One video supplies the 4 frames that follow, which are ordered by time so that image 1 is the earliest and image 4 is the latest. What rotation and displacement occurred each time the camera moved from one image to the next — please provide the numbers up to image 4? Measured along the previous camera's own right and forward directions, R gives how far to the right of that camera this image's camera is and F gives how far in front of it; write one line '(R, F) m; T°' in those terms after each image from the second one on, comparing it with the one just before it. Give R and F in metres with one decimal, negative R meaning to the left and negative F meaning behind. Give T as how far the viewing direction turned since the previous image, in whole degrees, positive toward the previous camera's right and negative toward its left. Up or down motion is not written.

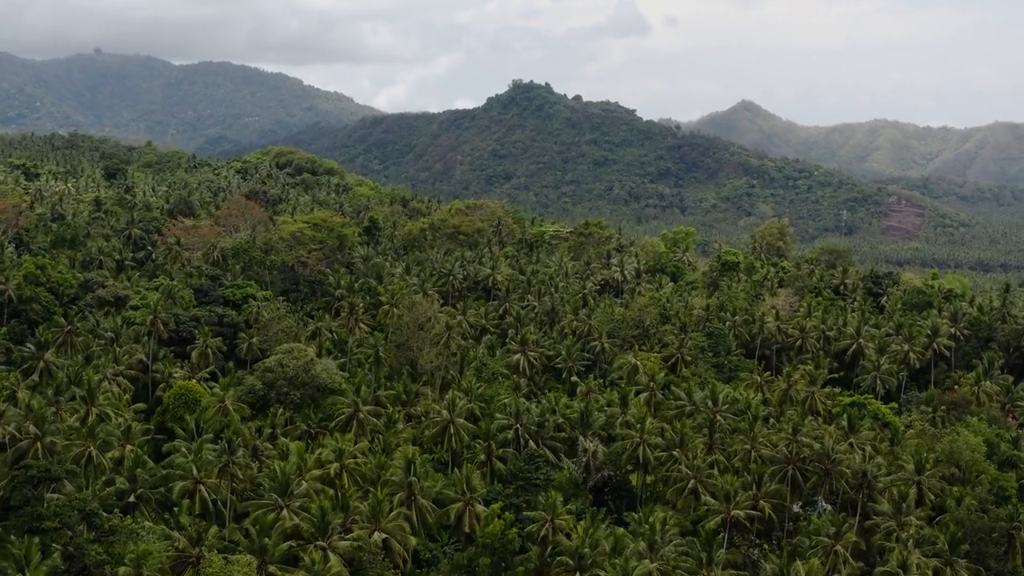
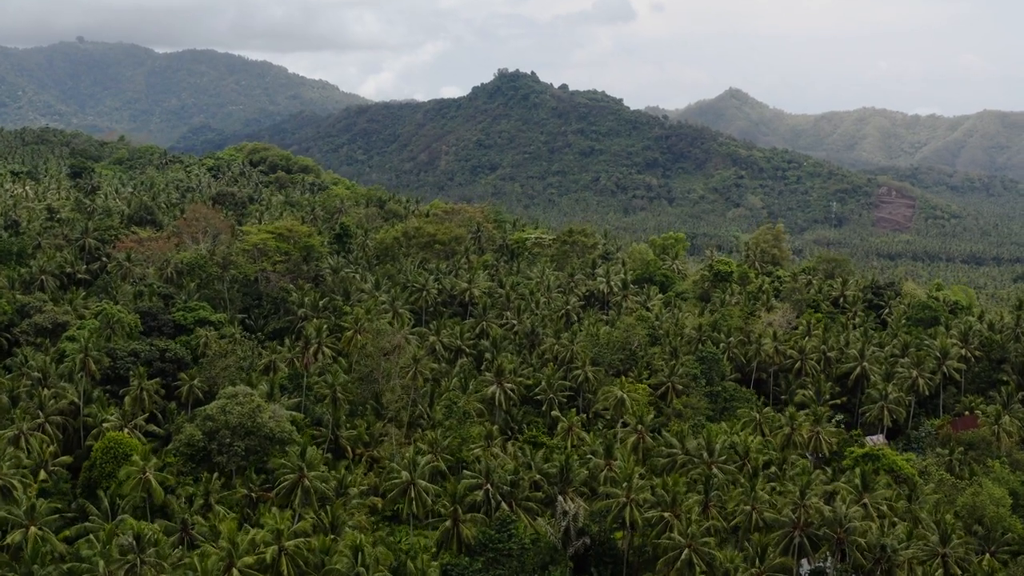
(+0.9, +5.3) m; +1°
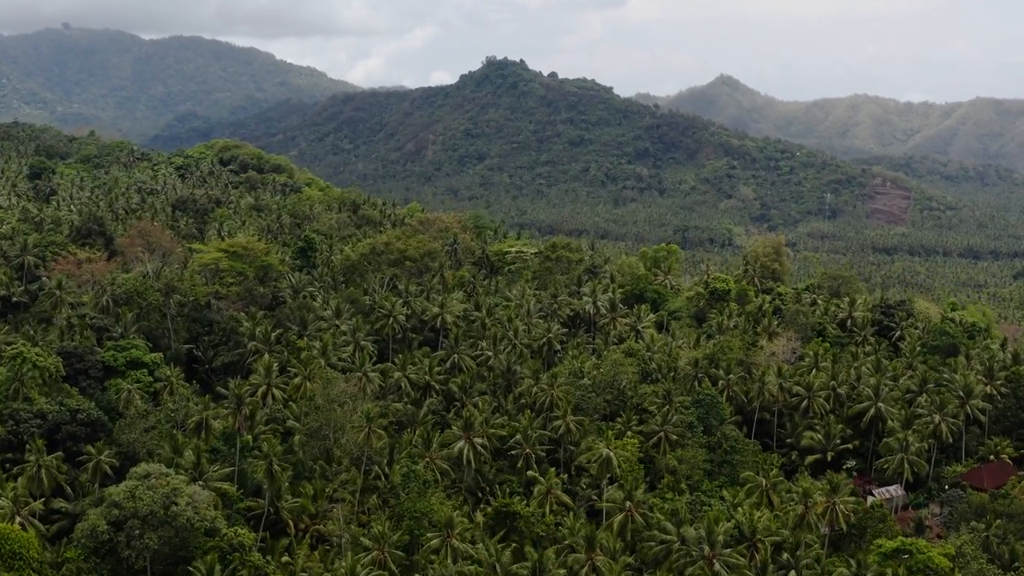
(+1.2, +7.0) m; +1°
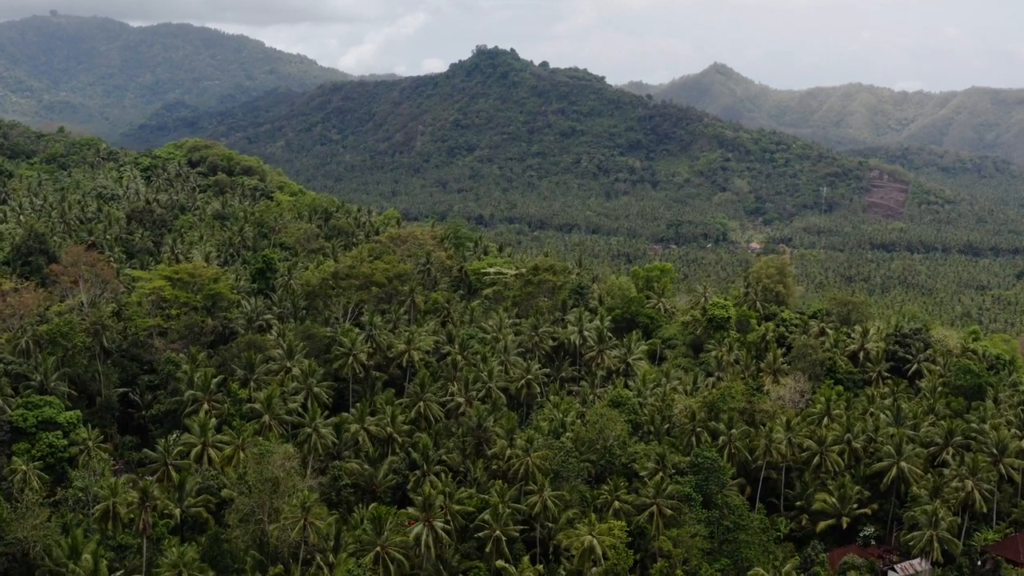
(+1.3, +7.2) m; 0°
